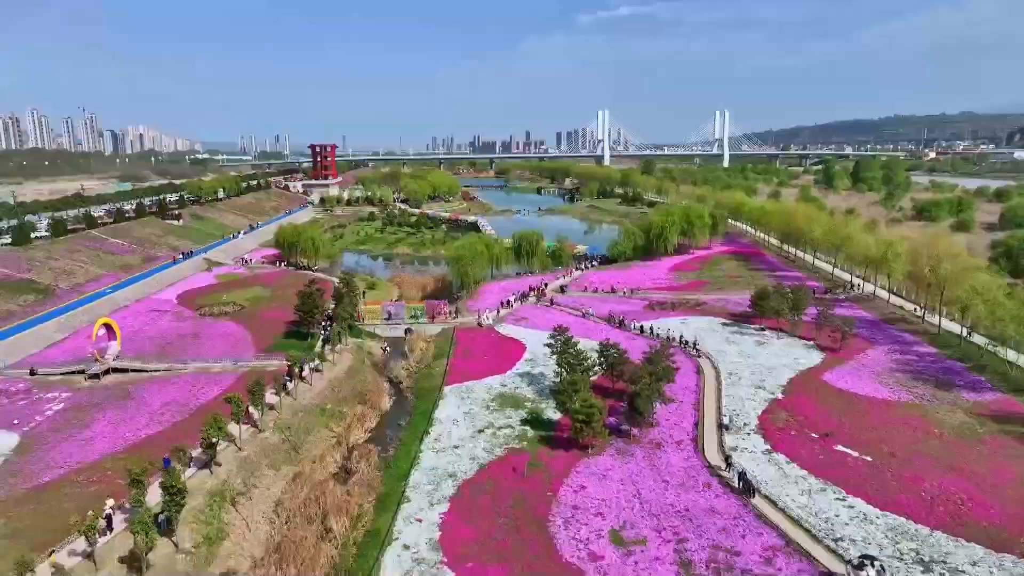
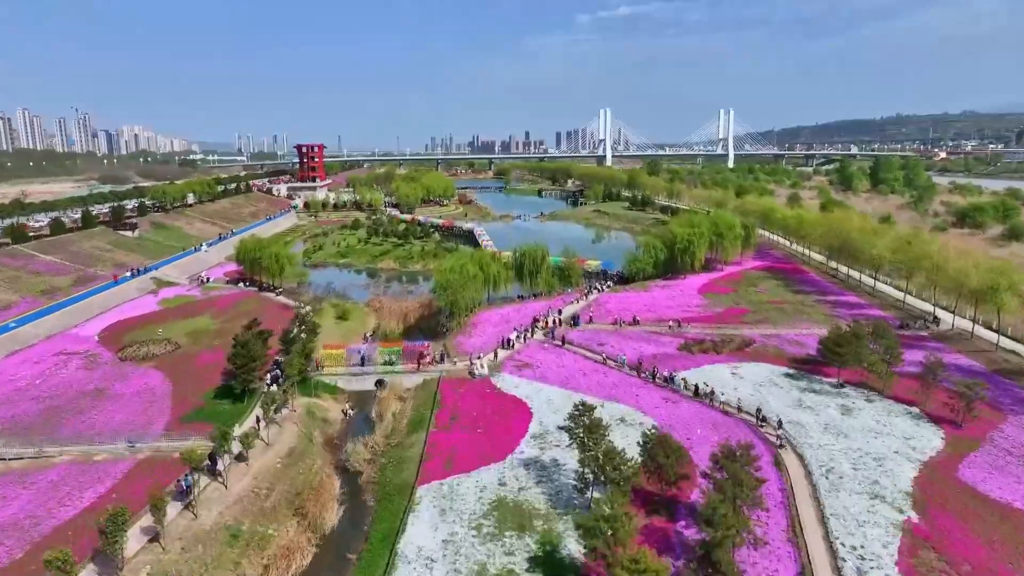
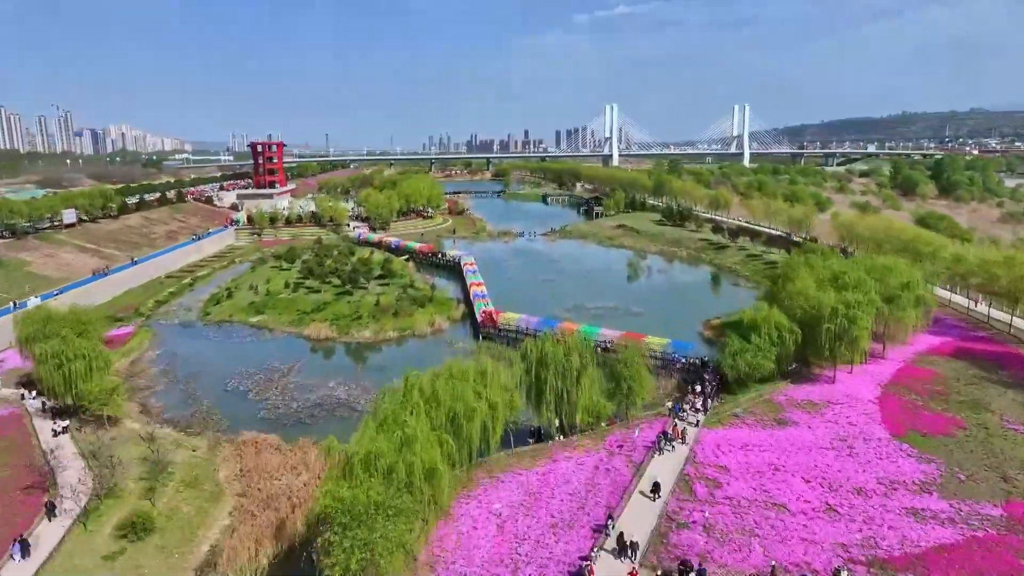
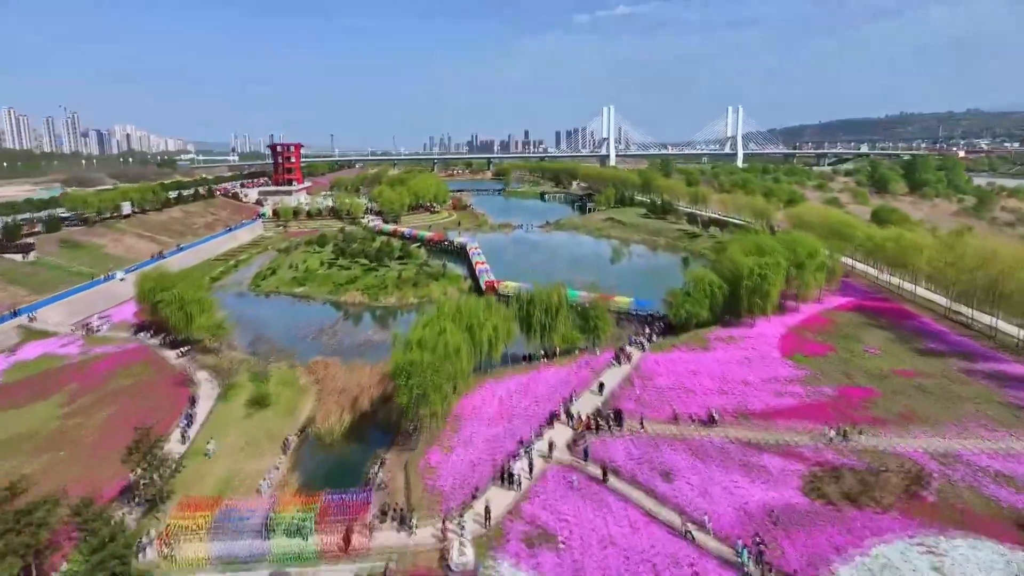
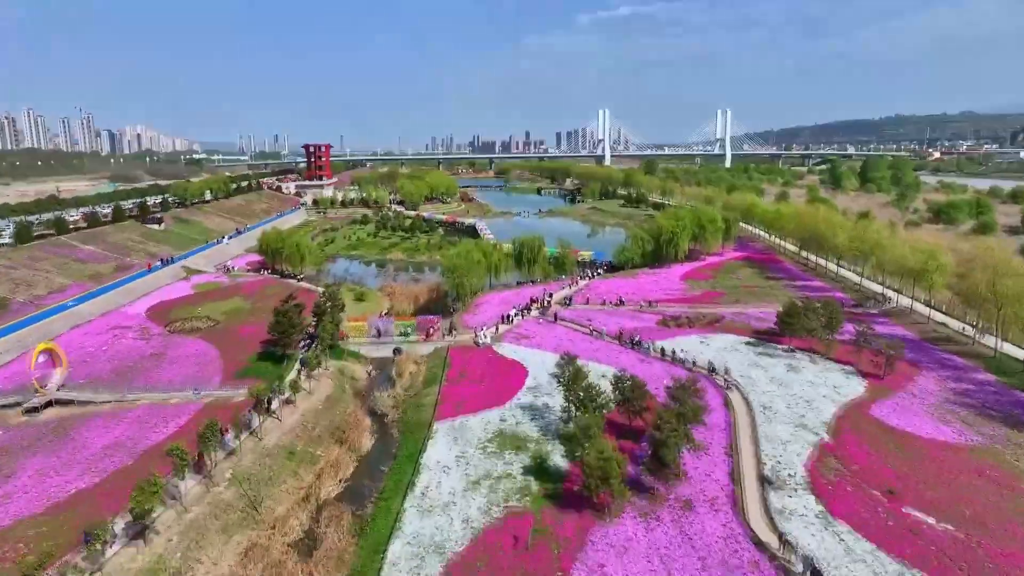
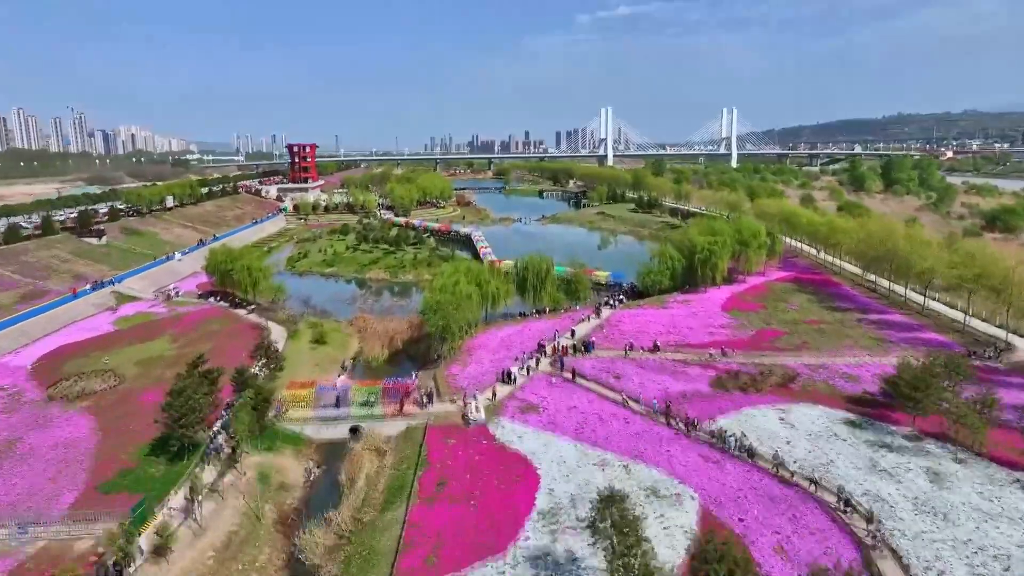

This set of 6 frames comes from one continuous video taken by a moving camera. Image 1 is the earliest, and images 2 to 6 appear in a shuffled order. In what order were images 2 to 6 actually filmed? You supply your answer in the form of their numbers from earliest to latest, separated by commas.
5, 2, 6, 4, 3
